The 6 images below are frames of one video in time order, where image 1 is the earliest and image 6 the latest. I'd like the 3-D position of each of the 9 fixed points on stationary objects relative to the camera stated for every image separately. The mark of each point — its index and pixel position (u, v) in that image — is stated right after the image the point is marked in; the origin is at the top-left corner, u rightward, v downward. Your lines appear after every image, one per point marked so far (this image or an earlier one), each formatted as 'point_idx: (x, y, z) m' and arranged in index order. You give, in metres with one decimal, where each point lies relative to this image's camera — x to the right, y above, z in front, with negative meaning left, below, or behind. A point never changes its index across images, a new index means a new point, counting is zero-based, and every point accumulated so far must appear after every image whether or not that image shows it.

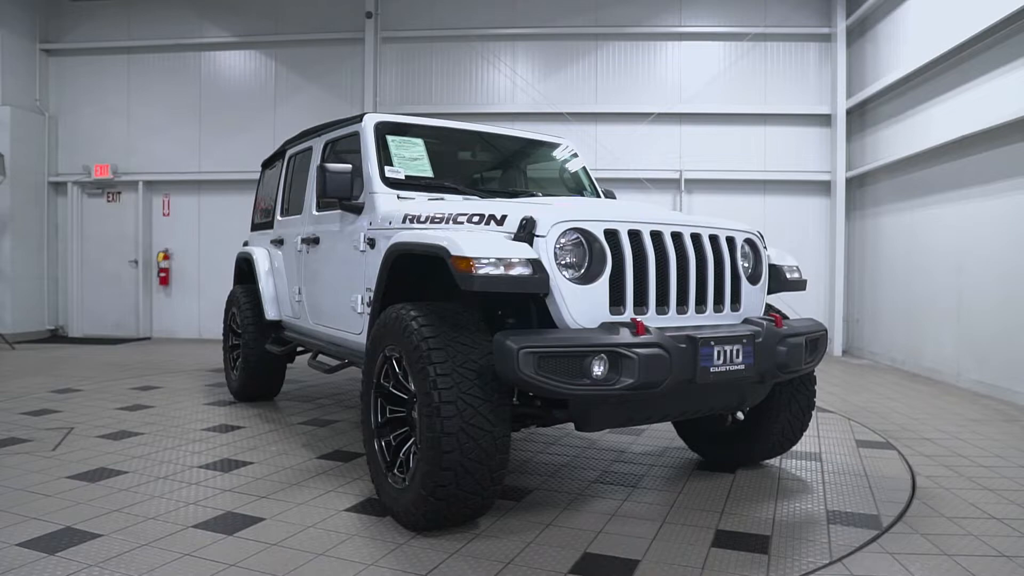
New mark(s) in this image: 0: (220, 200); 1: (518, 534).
0: (-4.0, +1.2, +9.5) m
1: (0.0, -1.0, +2.7) m
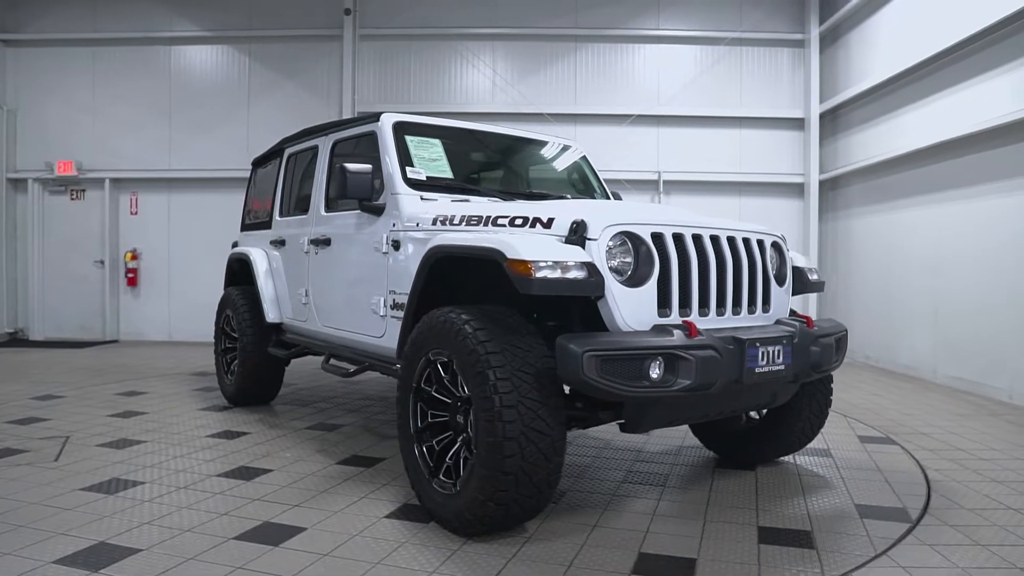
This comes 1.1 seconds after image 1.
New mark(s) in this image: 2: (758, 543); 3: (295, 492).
0: (-4.3, +1.2, +9.2) m
1: (+0.2, -1.0, +2.7) m
2: (+1.0, -1.0, +2.7) m
3: (-1.0, -0.9, +3.2) m
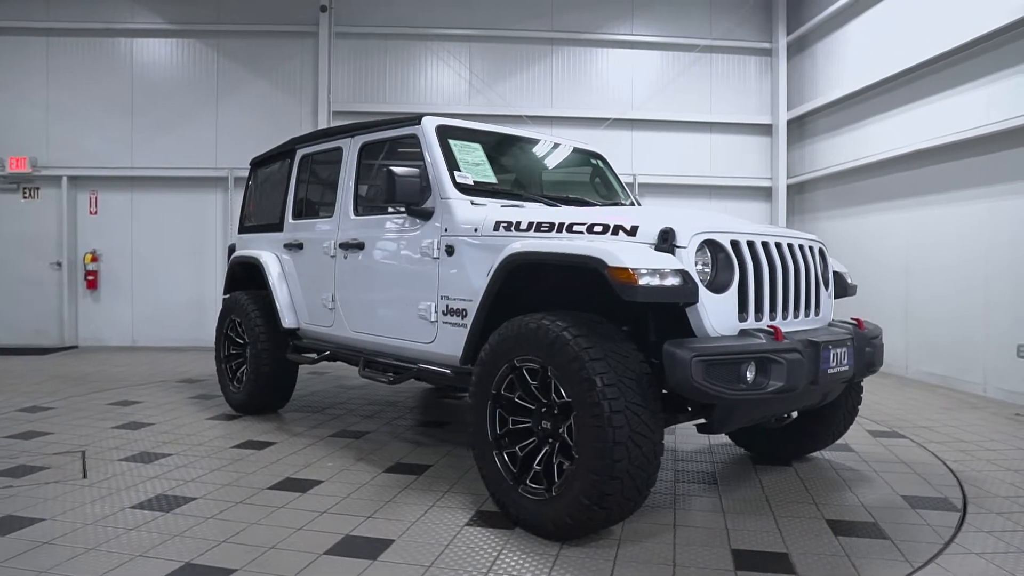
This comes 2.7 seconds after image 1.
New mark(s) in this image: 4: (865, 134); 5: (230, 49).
0: (-4.5, +1.2, +8.8) m
1: (+0.6, -1.0, +2.8) m
2: (+1.3, -1.0, +2.8) m
3: (-0.7, -1.0, +3.1) m
4: (+4.0, +1.7, +7.8) m
5: (-3.6, +3.0, +8.8) m
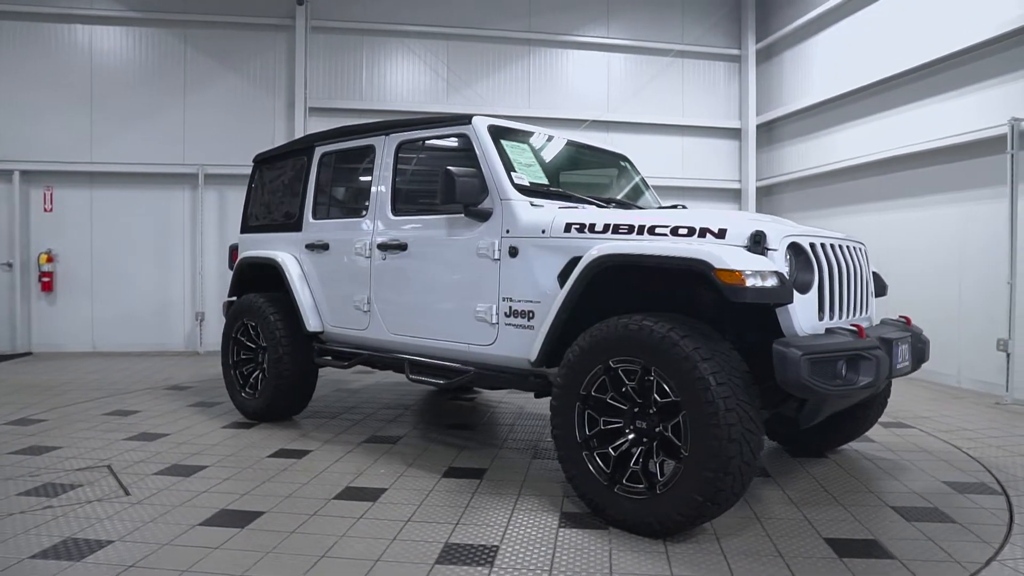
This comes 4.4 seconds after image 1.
0: (-4.8, +1.1, +8.4) m
1: (+1.0, -1.0, +2.8) m
2: (+1.7, -1.0, +3.0) m
3: (-0.3, -1.0, +3.1) m
4: (+3.8, +1.8, +8.2) m
5: (-3.8, +3.0, +8.4) m
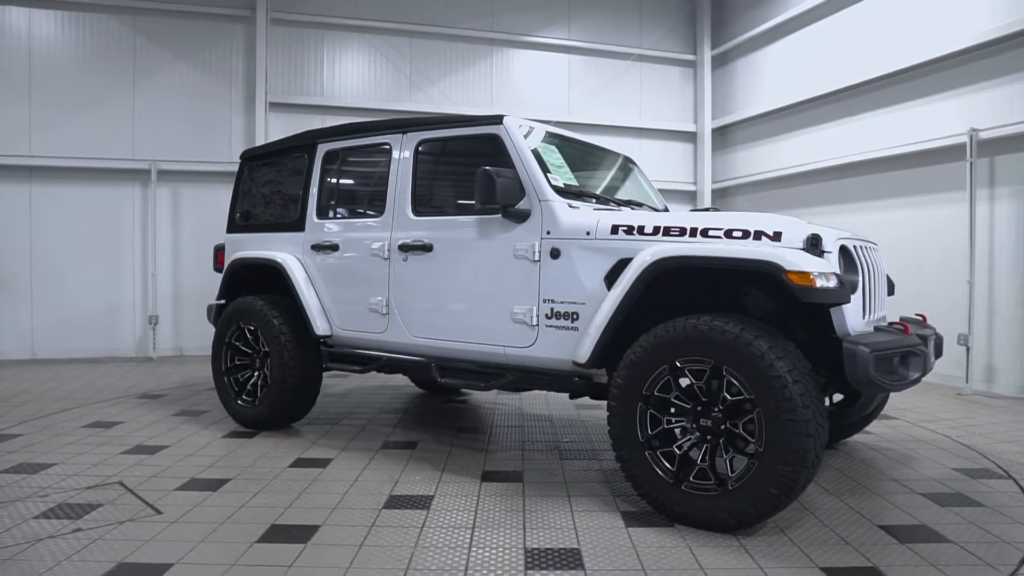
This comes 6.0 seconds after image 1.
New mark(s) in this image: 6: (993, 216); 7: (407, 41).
0: (-5.1, +1.1, +7.8) m
1: (+1.2, -1.0, +3.0) m
2: (+2.0, -1.0, +3.1) m
3: (-0.1, -1.0, +3.0) m
4: (+3.4, +1.8, +8.6) m
5: (-4.2, +3.0, +8.0) m
6: (+4.3, +0.6, +6.1) m
7: (-1.3, +3.2, +8.9) m
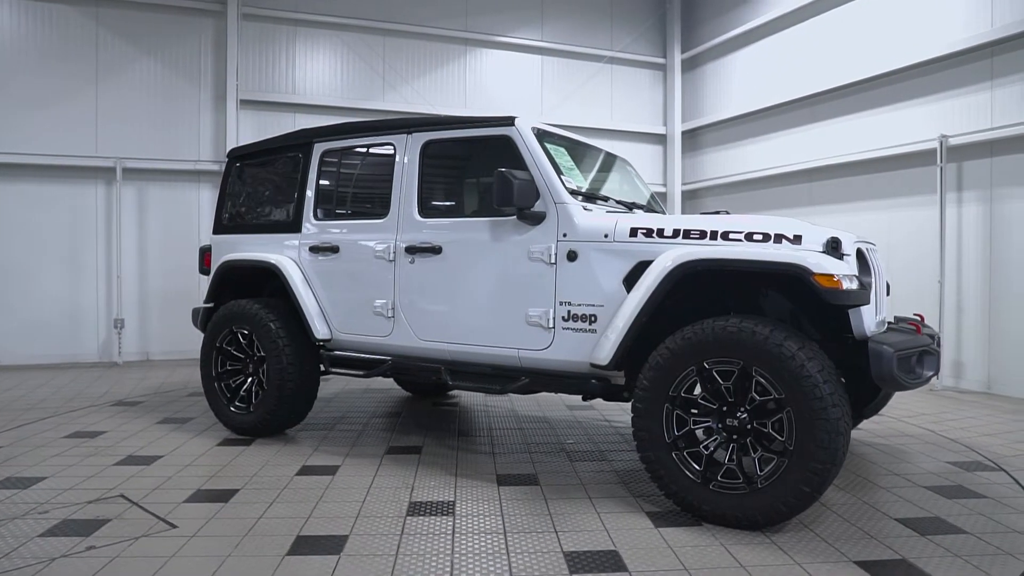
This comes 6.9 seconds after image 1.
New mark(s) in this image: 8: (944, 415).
0: (-5.3, +1.1, +7.4) m
1: (+1.4, -1.0, +3.0) m
2: (+2.1, -1.0, +3.3) m
3: (0.0, -1.0, +3.0) m
4: (+3.2, +1.8, +8.9) m
5: (-4.4, +3.0, +7.7) m
6: (+4.1, +0.6, +6.4) m
7: (-1.6, +3.2, +8.8) m
8: (+3.2, -0.9, +5.2) m
